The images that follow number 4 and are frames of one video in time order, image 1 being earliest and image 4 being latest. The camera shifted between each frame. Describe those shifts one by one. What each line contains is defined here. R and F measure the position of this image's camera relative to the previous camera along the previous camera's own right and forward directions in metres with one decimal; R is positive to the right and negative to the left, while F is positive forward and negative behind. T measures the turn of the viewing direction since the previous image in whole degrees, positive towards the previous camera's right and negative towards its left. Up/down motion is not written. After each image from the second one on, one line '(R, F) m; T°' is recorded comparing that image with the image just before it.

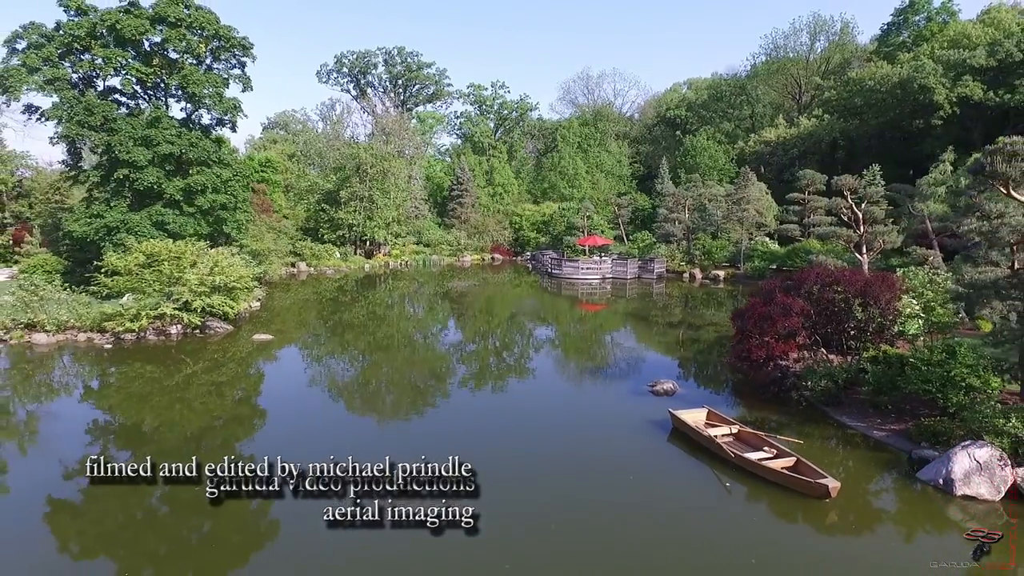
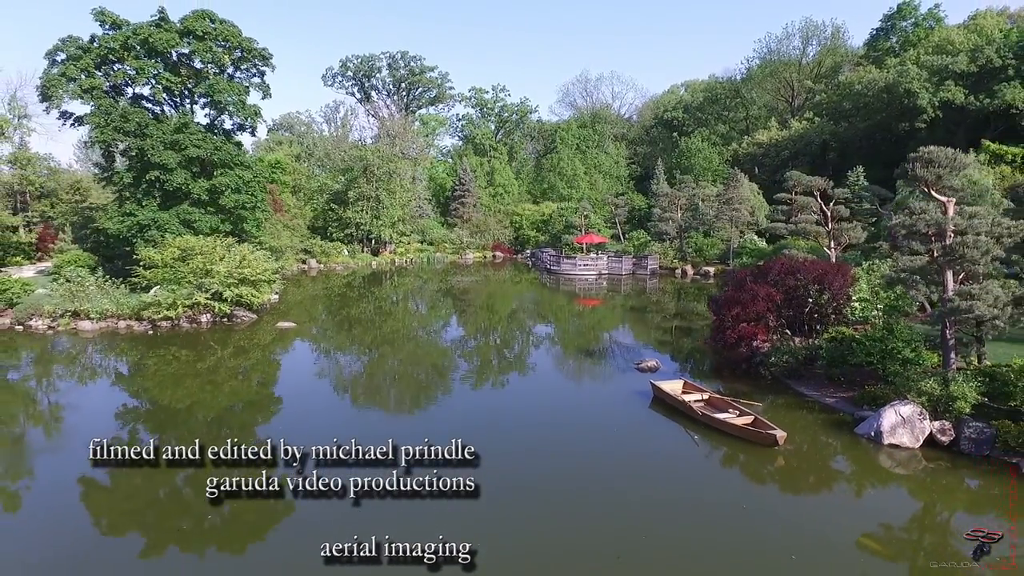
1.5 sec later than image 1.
(0.0, -1.2) m; 0°
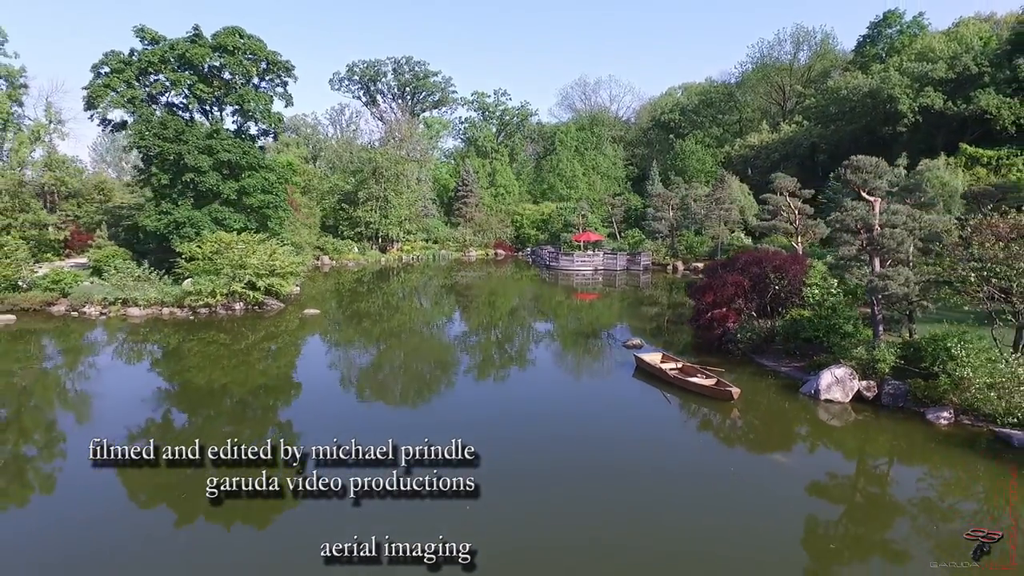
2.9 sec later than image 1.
(-0.1, -1.6) m; 0°
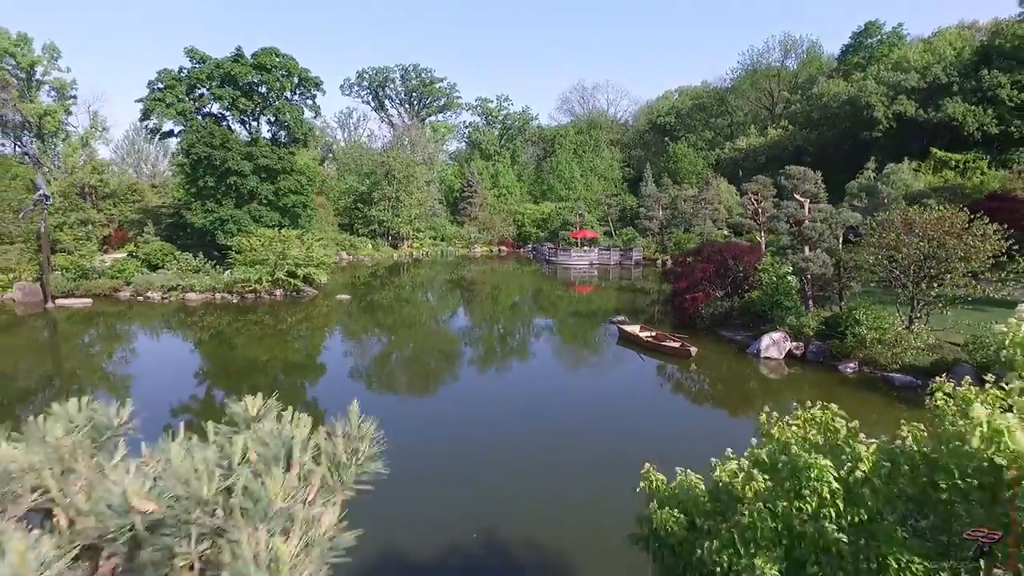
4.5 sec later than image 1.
(-0.1, -2.4) m; 0°
